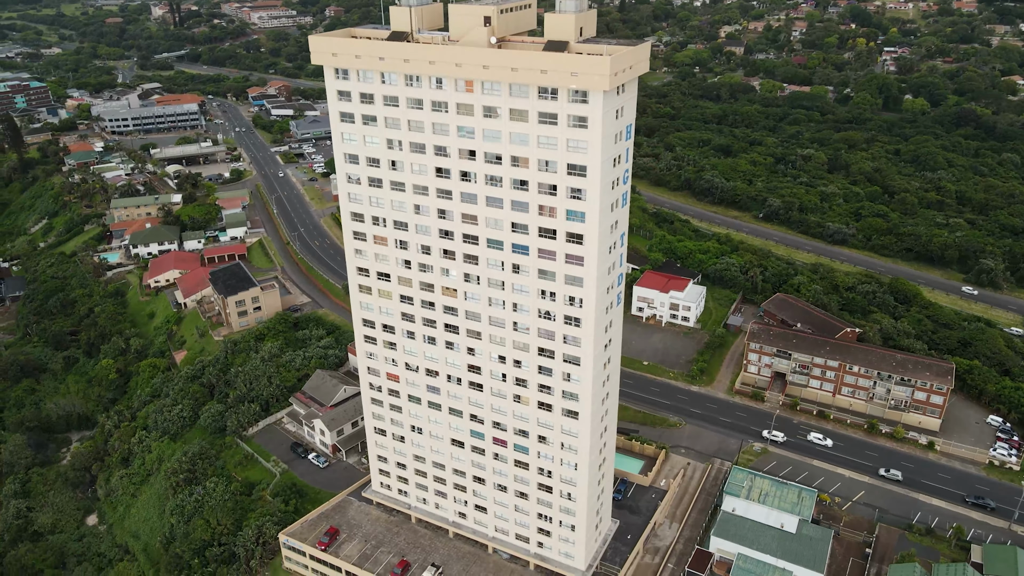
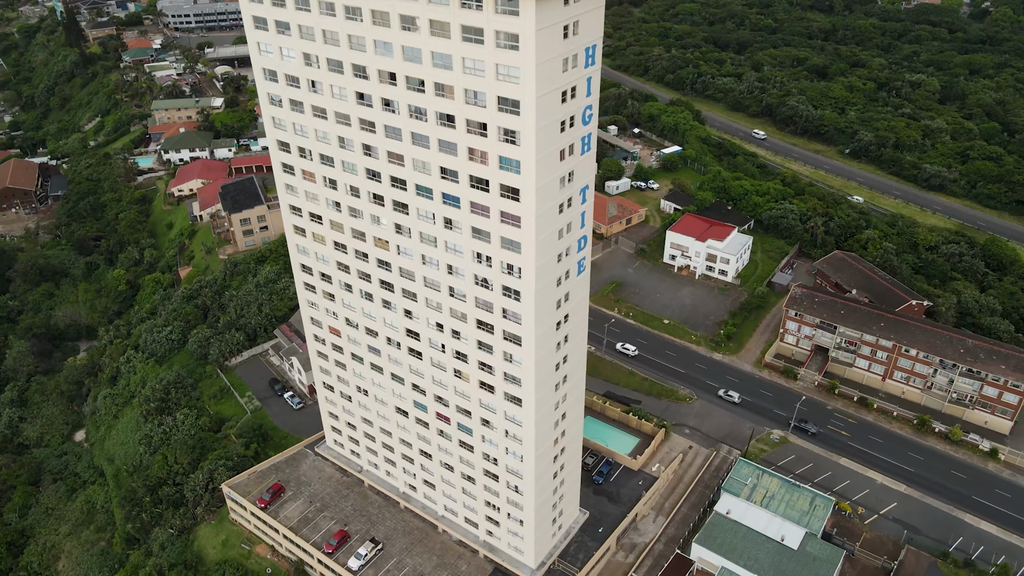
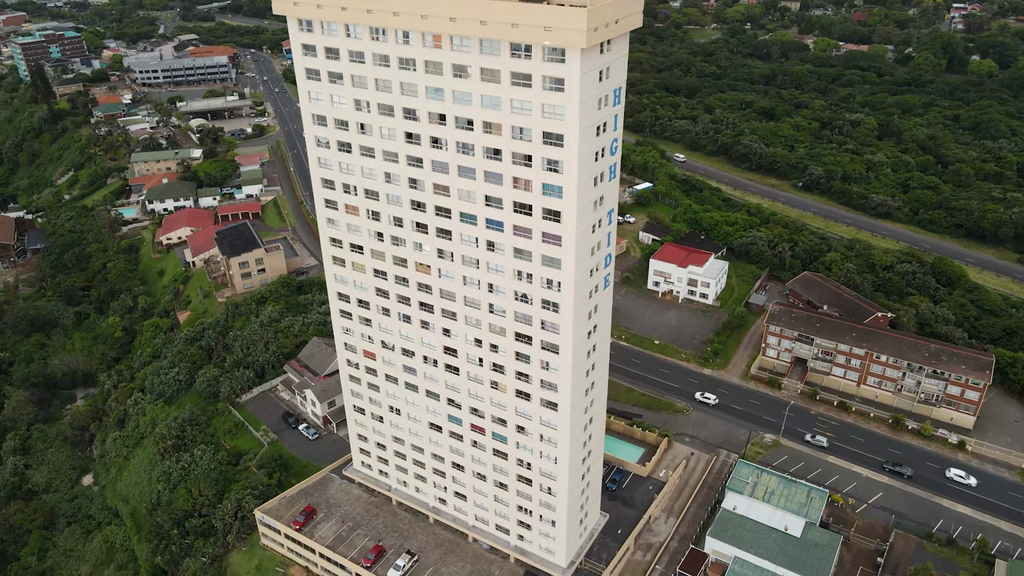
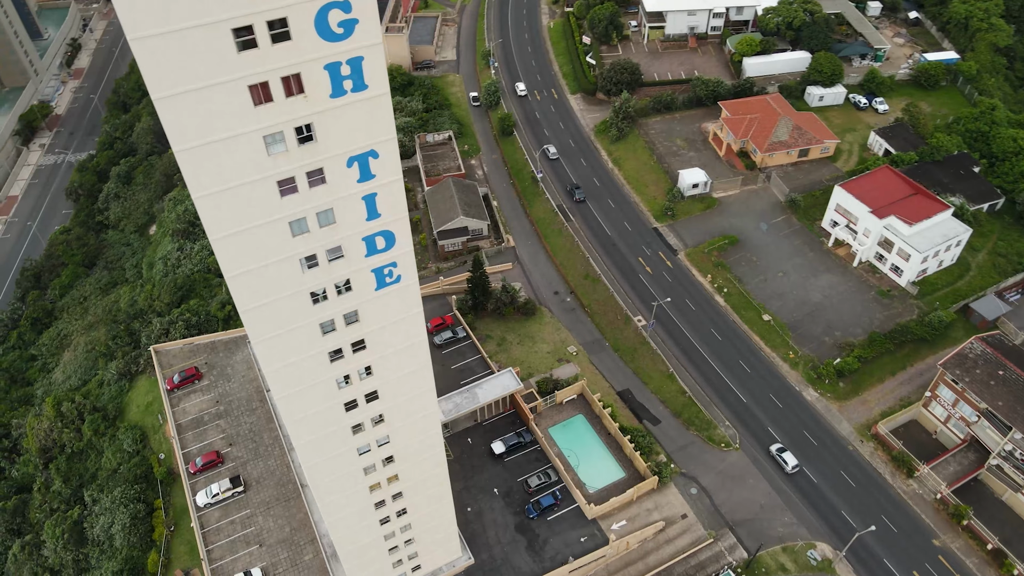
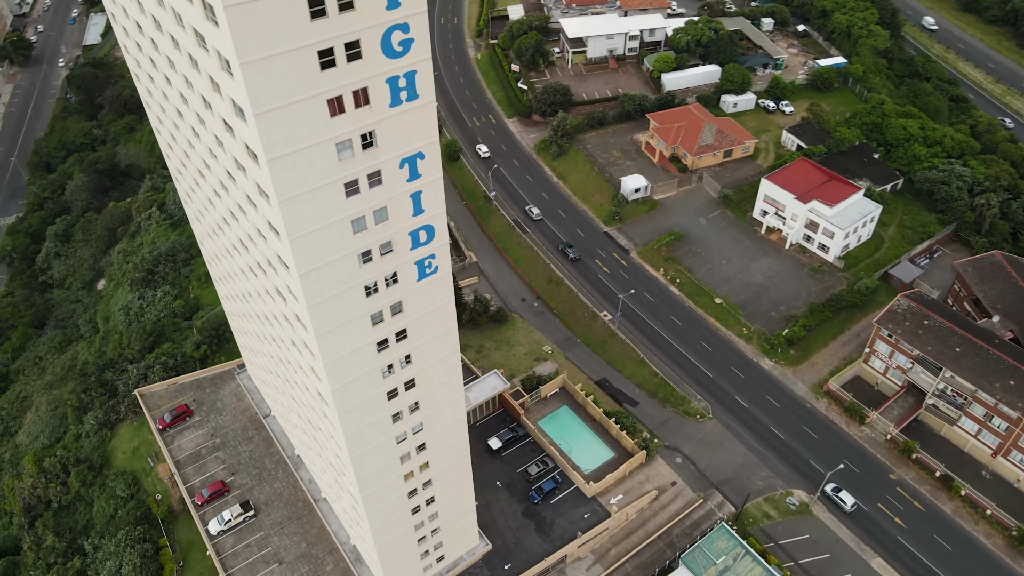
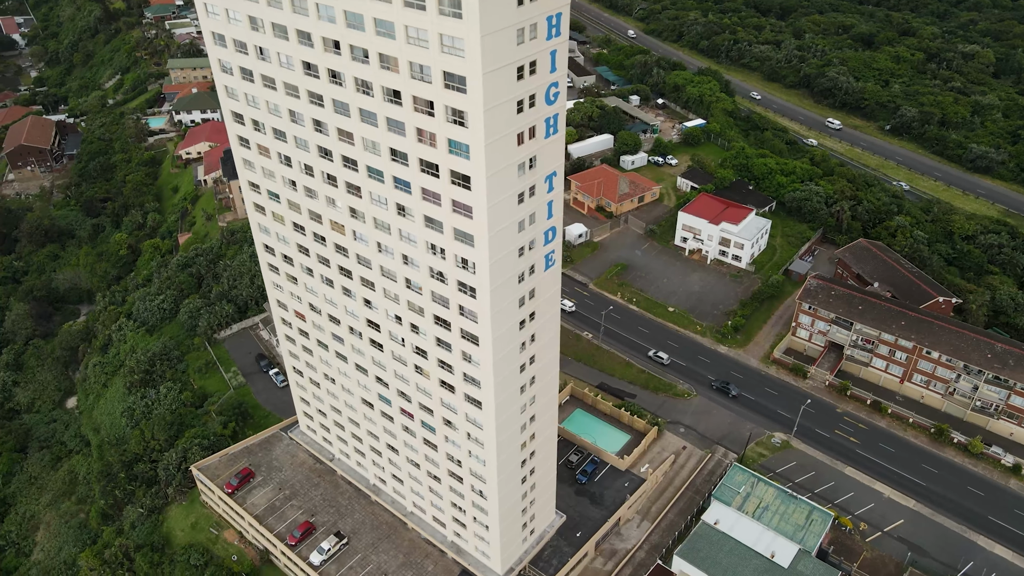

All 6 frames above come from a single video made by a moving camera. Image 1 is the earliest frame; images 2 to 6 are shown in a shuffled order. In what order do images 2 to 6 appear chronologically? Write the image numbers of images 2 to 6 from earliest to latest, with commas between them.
3, 2, 6, 5, 4
